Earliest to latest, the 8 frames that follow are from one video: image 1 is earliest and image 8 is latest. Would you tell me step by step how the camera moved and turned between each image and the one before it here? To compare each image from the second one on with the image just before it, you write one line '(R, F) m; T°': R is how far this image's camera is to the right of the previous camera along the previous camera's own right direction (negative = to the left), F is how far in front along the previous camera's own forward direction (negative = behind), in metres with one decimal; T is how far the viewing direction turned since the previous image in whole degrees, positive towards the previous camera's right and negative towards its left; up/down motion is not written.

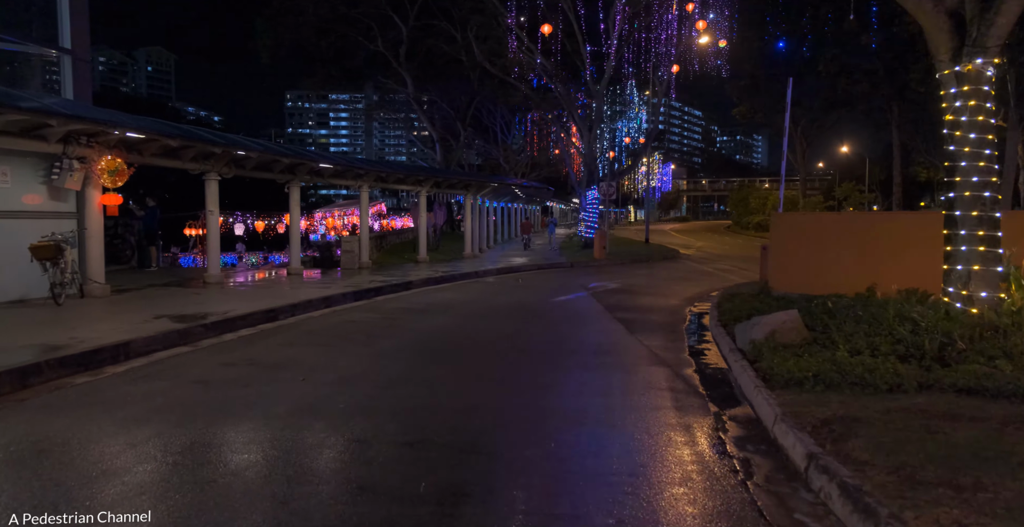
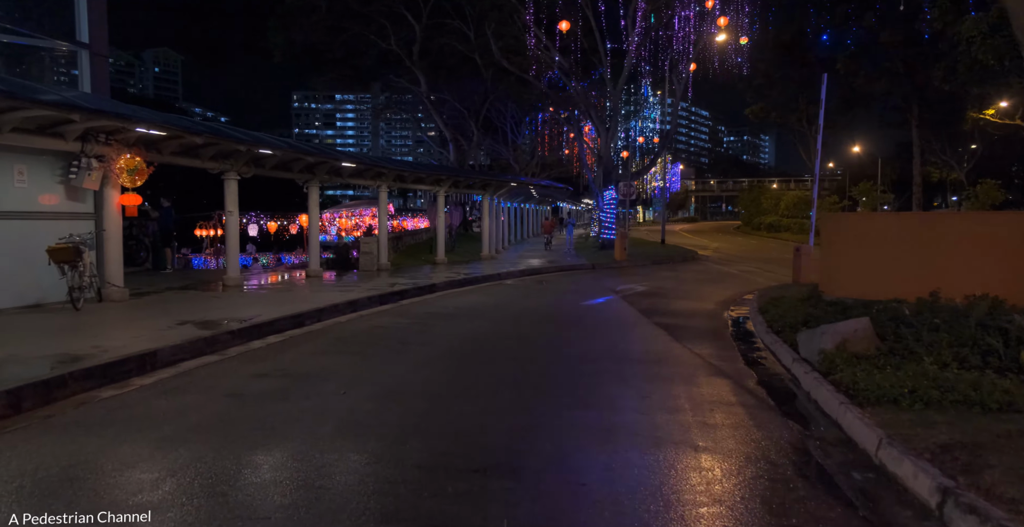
(-0.5, +0.5) m; 0°
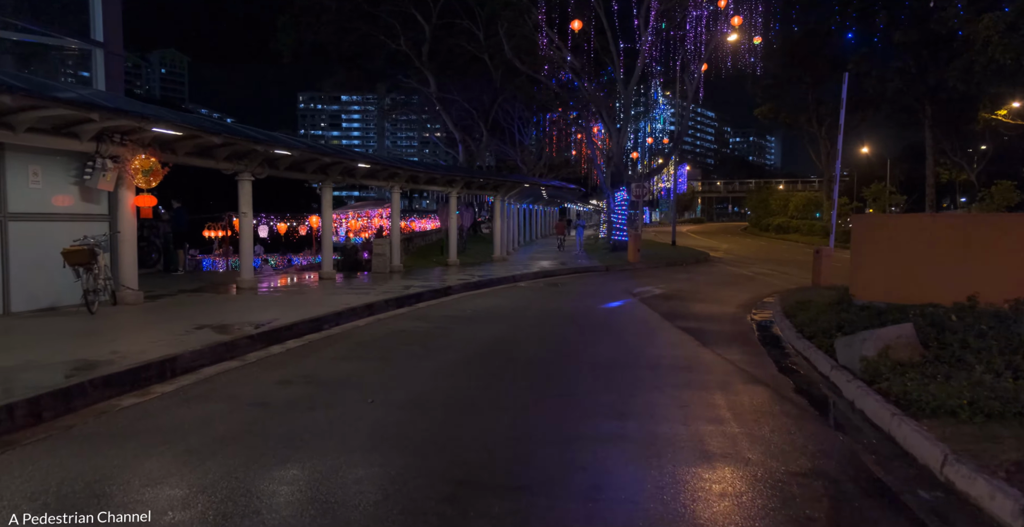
(-0.3, +0.2) m; 0°
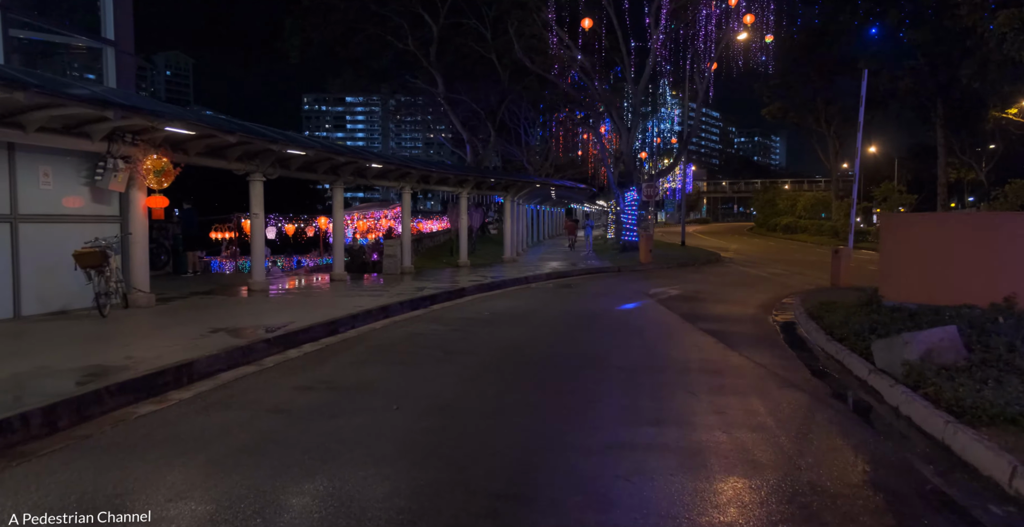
(-0.3, +0.3) m; 0°
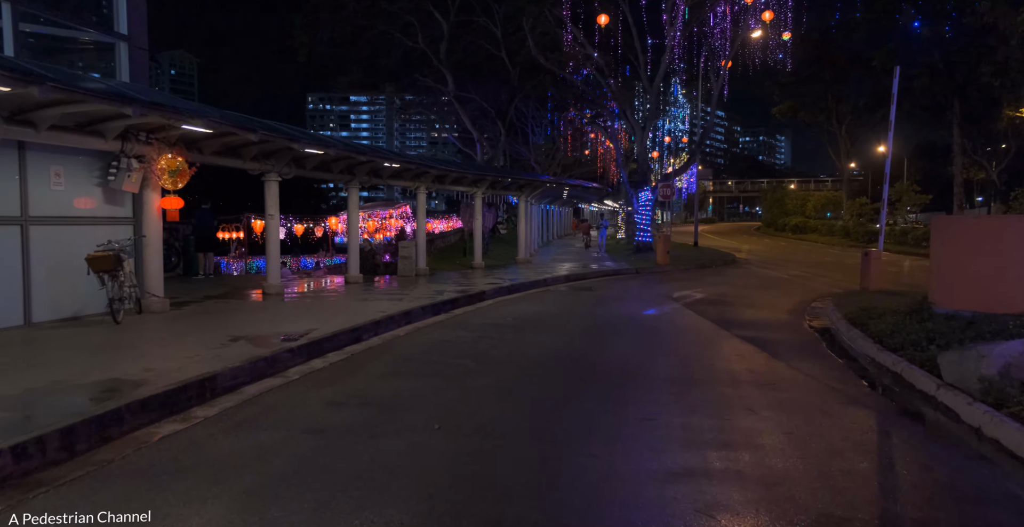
(-0.4, +0.5) m; 0°
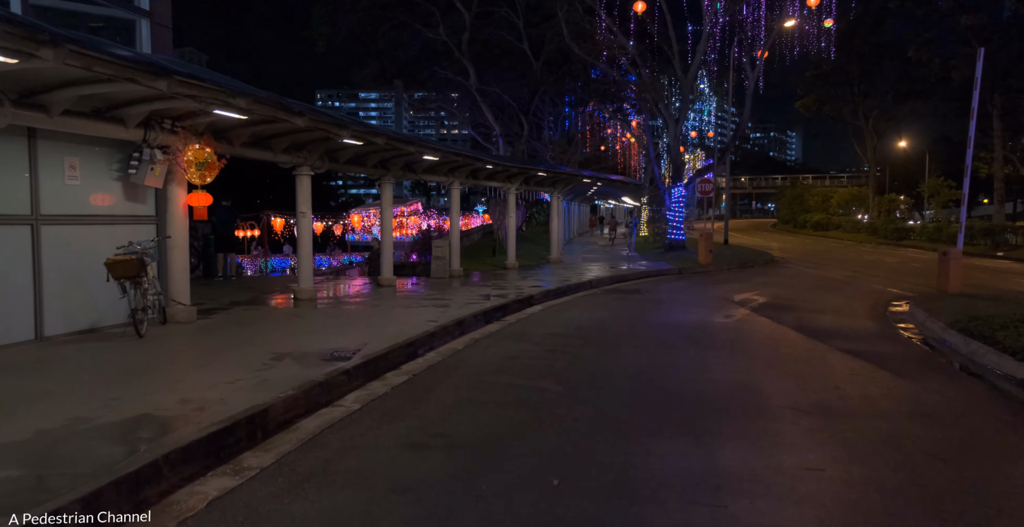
(-0.9, +1.3) m; -1°
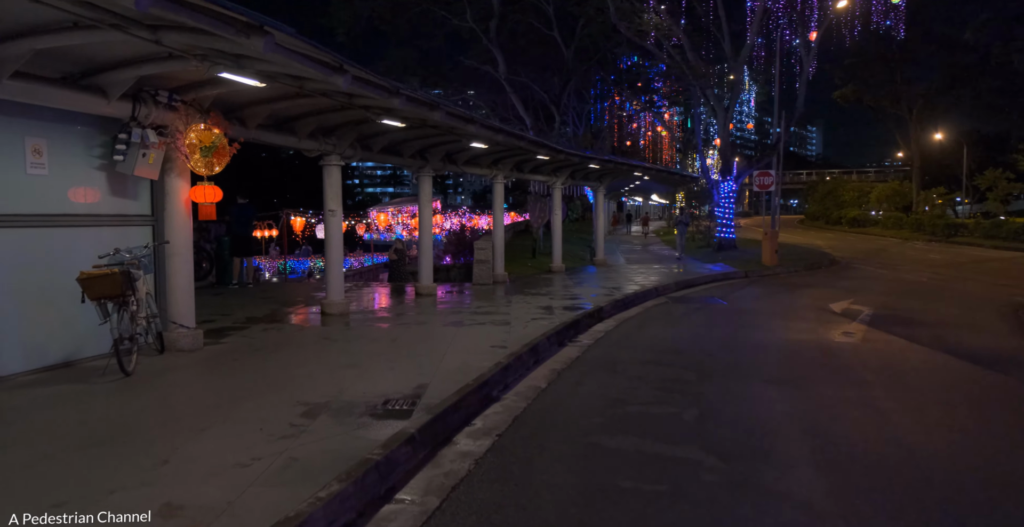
(-0.9, +2.3) m; -1°
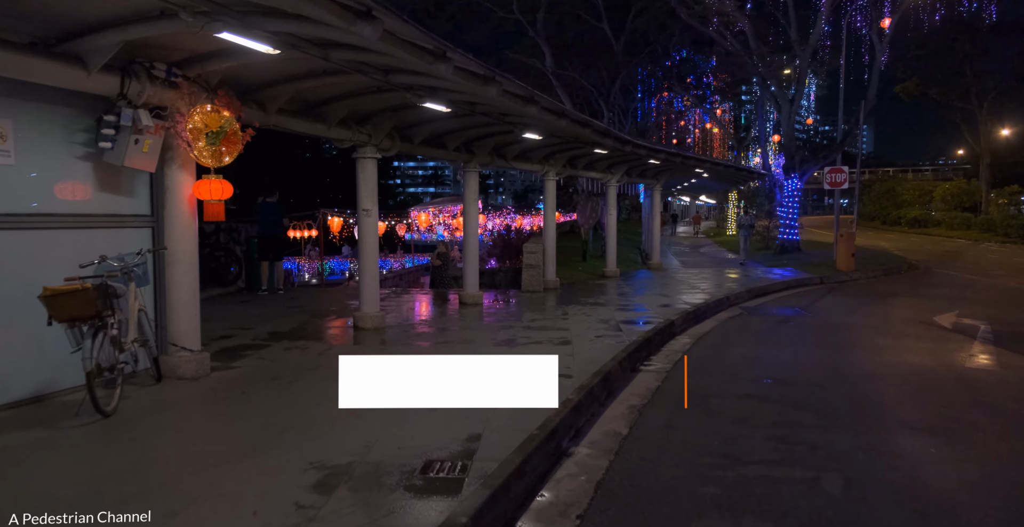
(-0.3, +1.5) m; -3°
